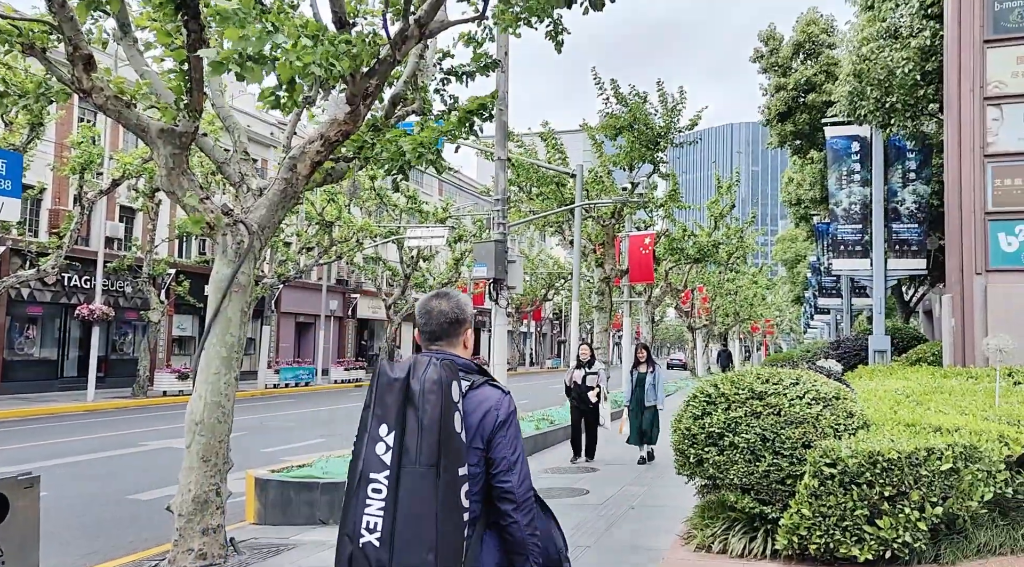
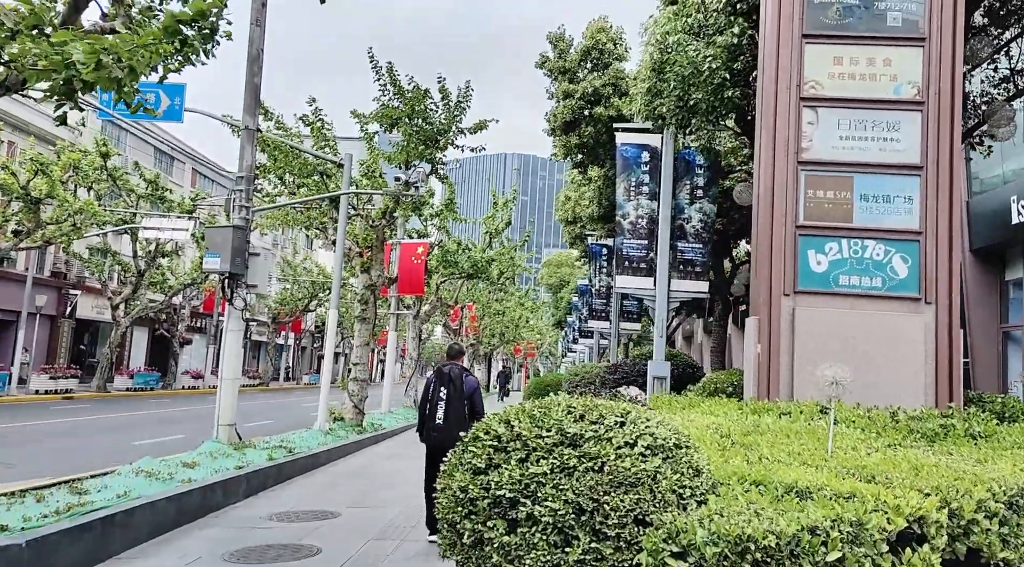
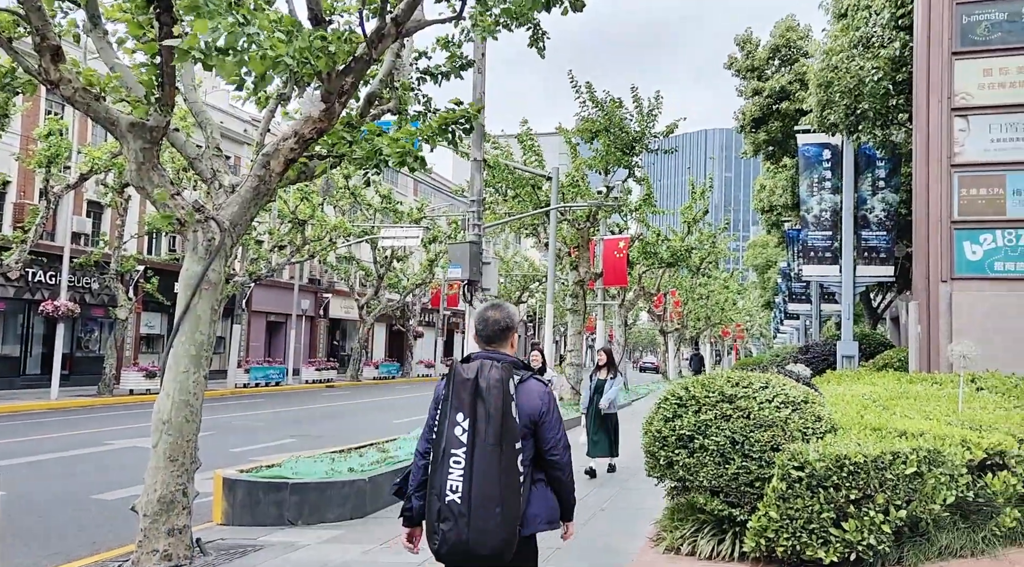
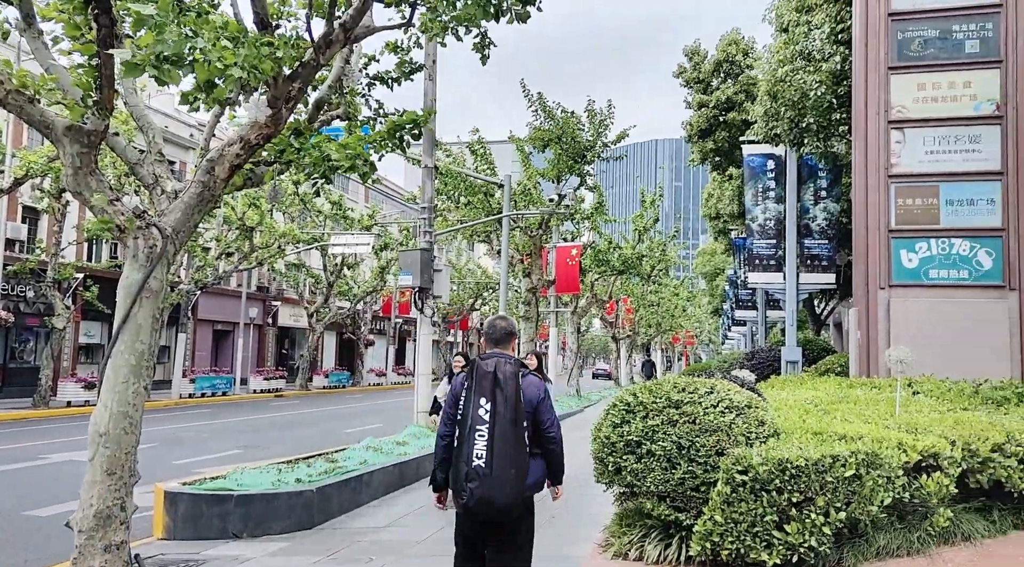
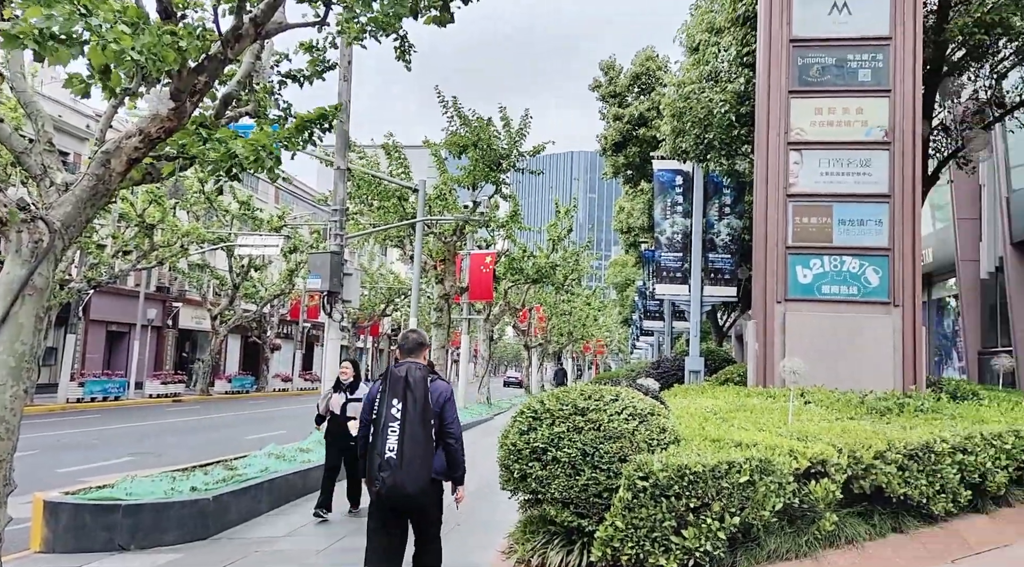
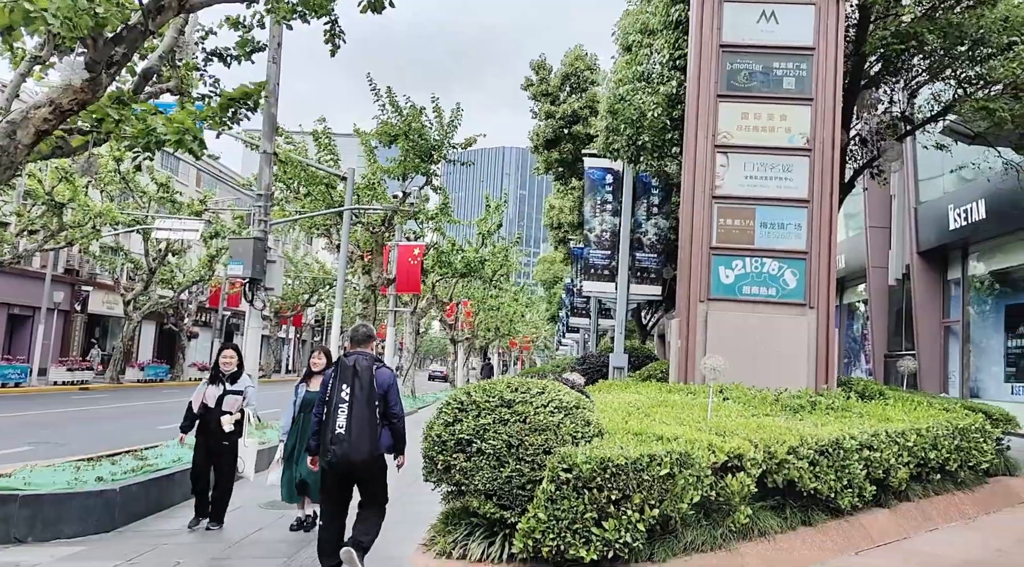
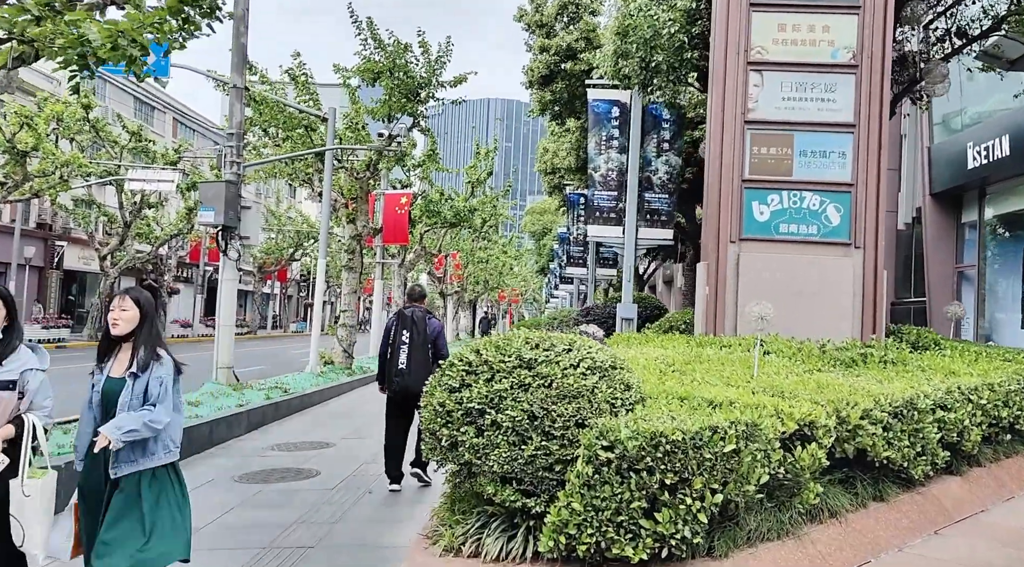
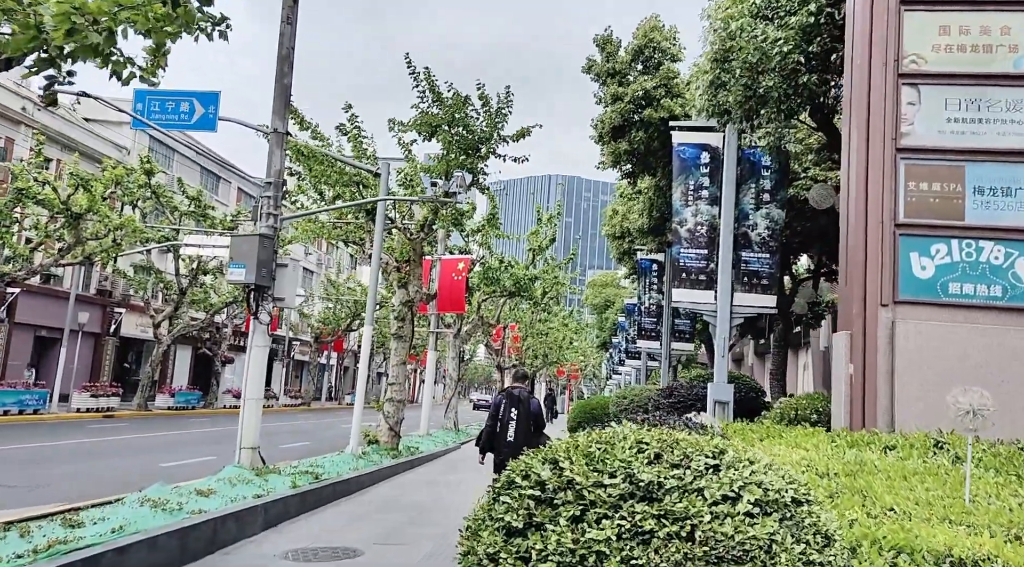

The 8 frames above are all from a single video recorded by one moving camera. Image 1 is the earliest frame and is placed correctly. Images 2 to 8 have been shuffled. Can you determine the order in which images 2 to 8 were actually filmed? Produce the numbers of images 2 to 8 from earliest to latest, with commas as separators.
3, 4, 5, 6, 7, 2, 8
